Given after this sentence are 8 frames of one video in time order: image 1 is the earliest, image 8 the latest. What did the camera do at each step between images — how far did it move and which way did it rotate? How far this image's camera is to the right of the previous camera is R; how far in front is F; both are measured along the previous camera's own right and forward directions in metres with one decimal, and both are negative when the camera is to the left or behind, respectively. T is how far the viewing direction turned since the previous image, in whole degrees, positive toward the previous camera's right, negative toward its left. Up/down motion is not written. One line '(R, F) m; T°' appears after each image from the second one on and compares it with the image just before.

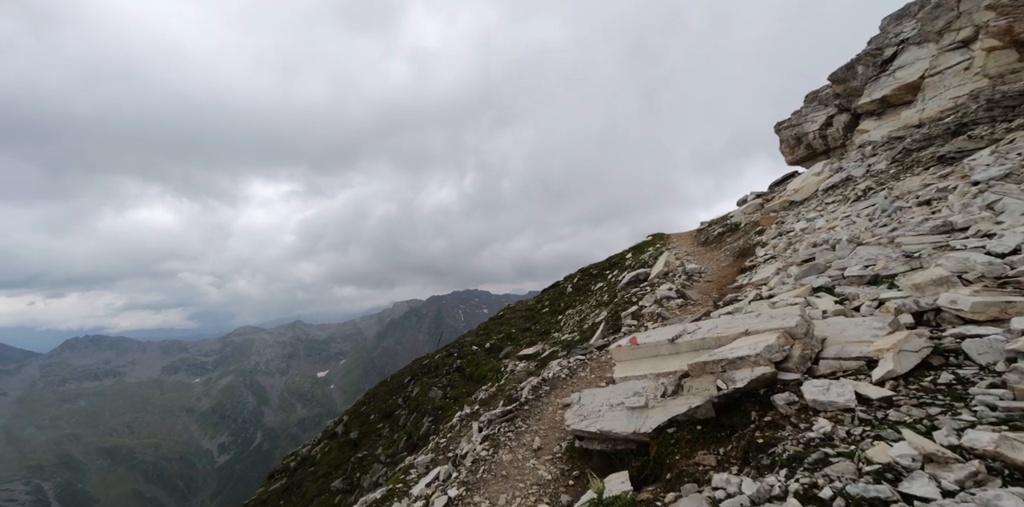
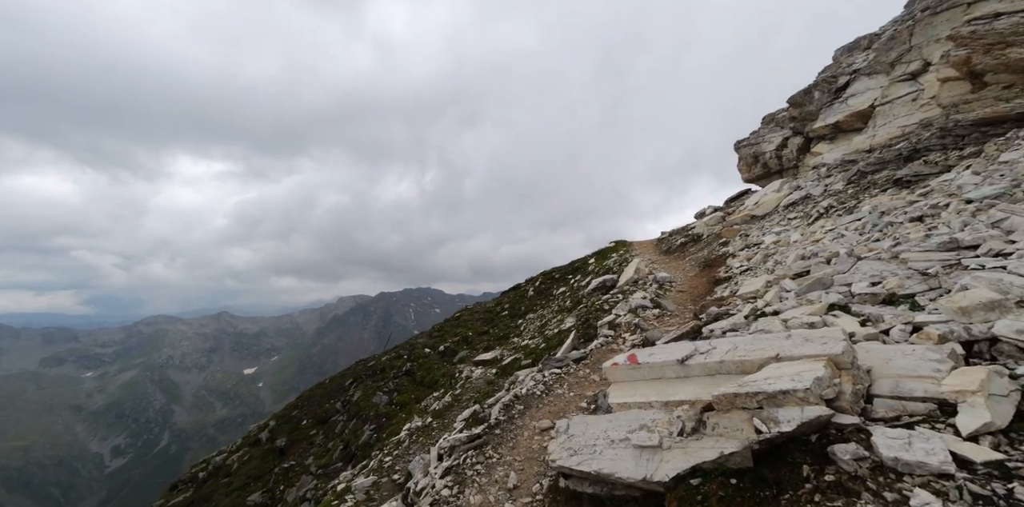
(-0.6, +1.8) m; +6°
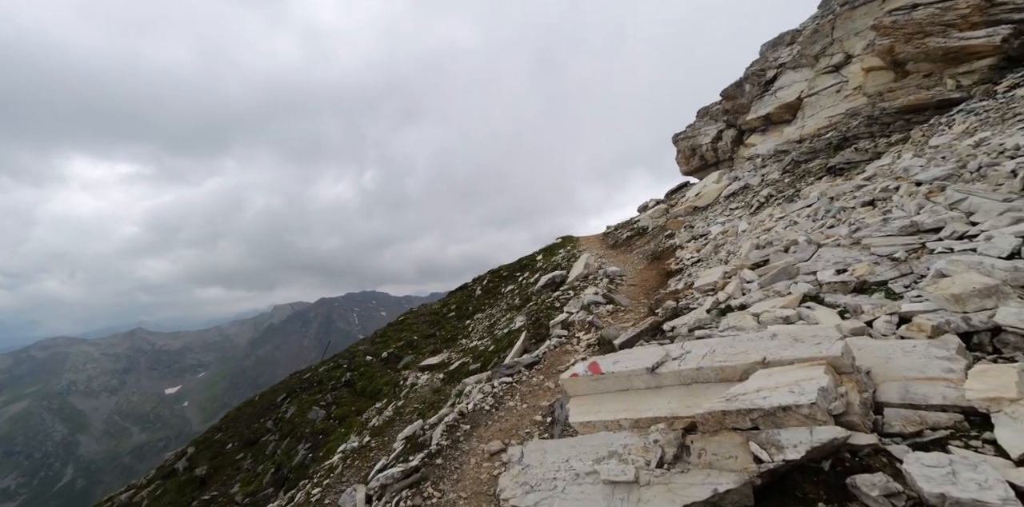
(+0.2, +1.5) m; +7°
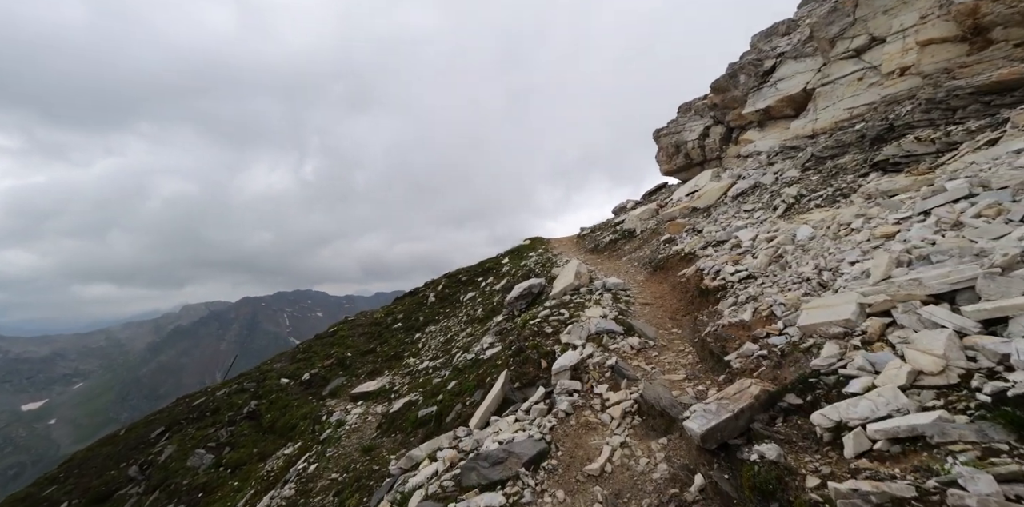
(-0.7, +6.0) m; +6°
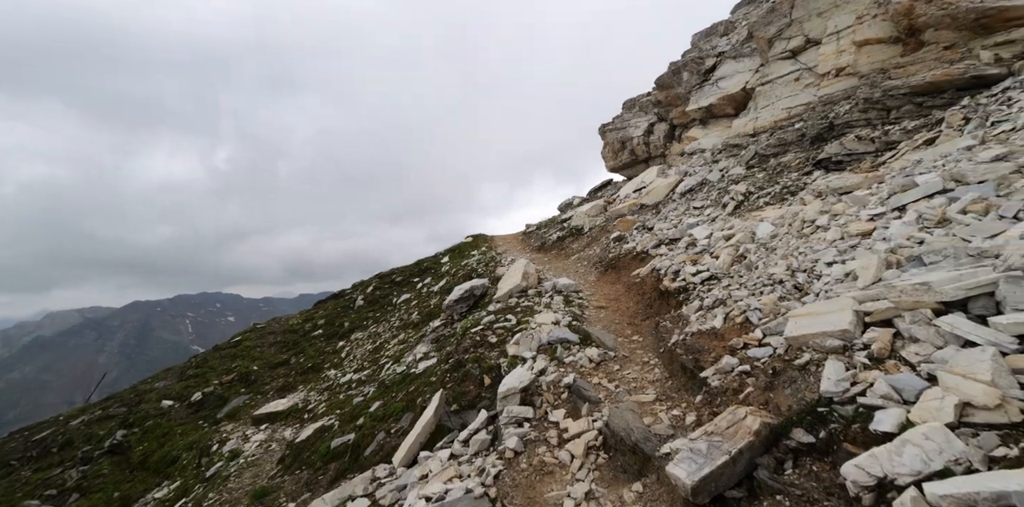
(+0.1, +1.9) m; +7°
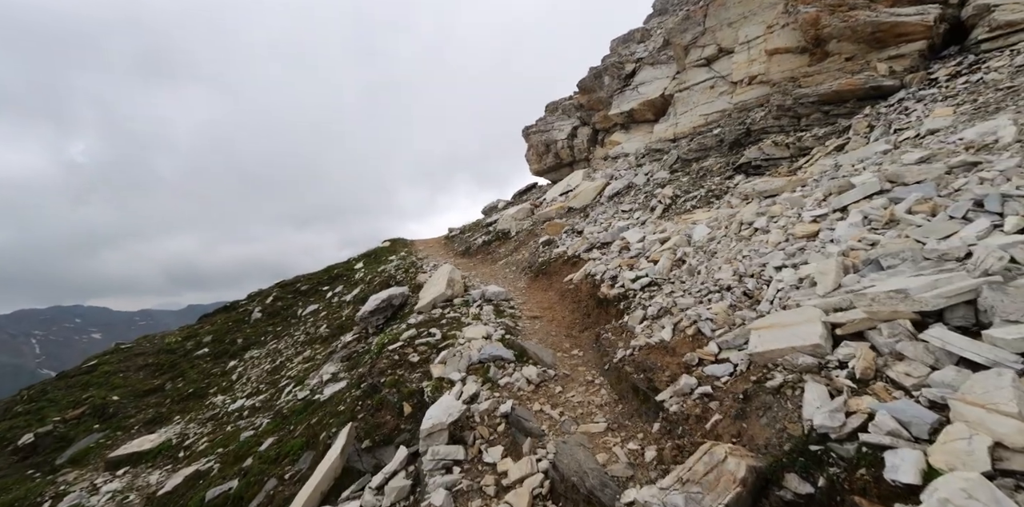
(0.0, +1.5) m; +10°
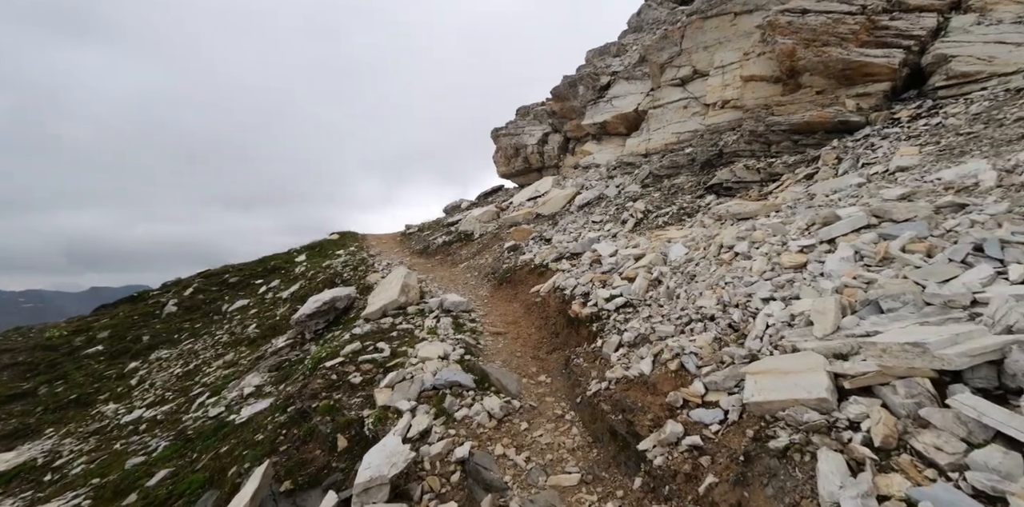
(-0.2, +1.1) m; +5°
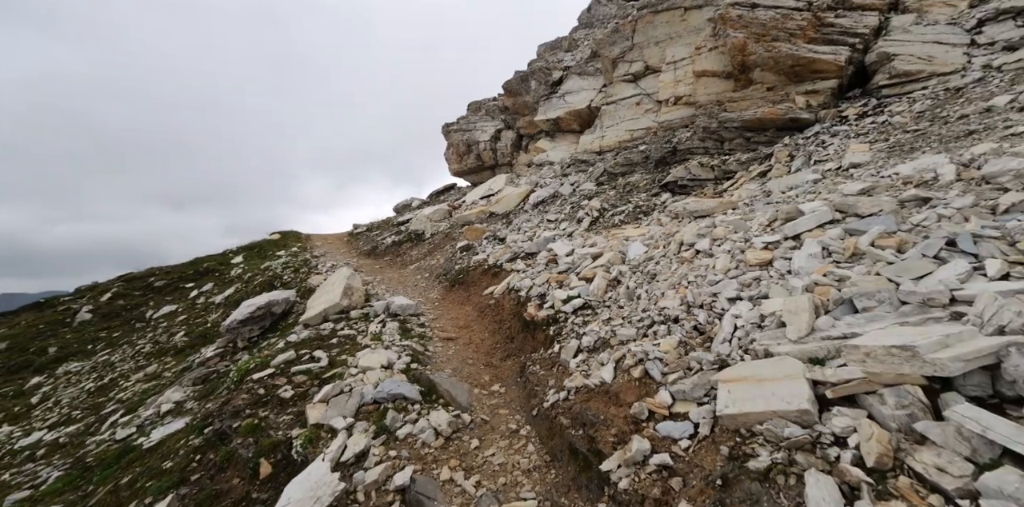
(+0.2, +0.9) m; +5°
